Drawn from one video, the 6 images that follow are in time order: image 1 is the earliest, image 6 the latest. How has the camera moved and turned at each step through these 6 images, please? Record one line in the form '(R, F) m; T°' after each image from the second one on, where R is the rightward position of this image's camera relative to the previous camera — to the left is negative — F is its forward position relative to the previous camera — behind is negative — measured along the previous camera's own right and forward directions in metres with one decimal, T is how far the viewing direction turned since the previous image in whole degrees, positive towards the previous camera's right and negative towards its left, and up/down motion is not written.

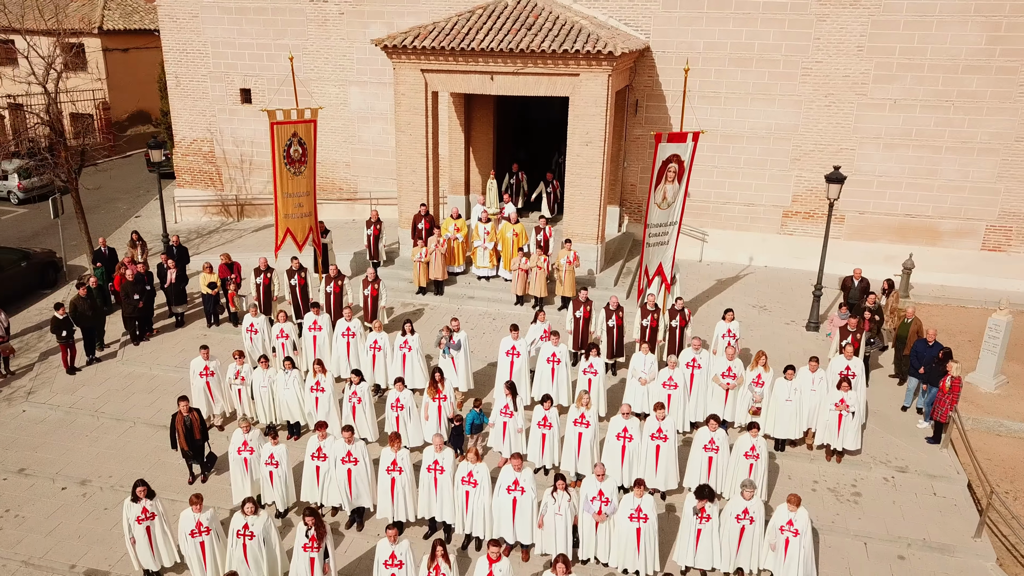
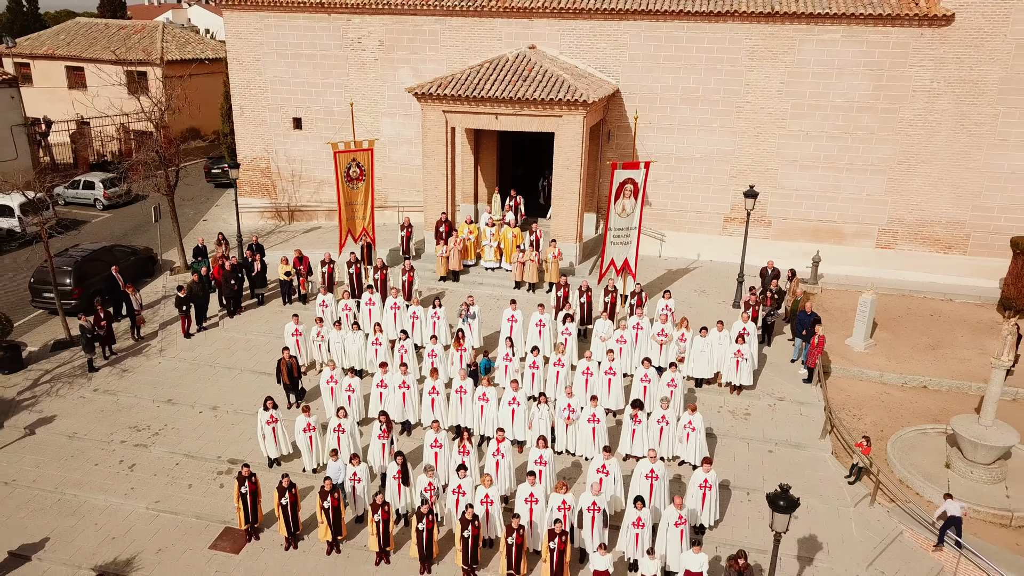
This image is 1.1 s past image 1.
(0.0, -4.2) m; 0°
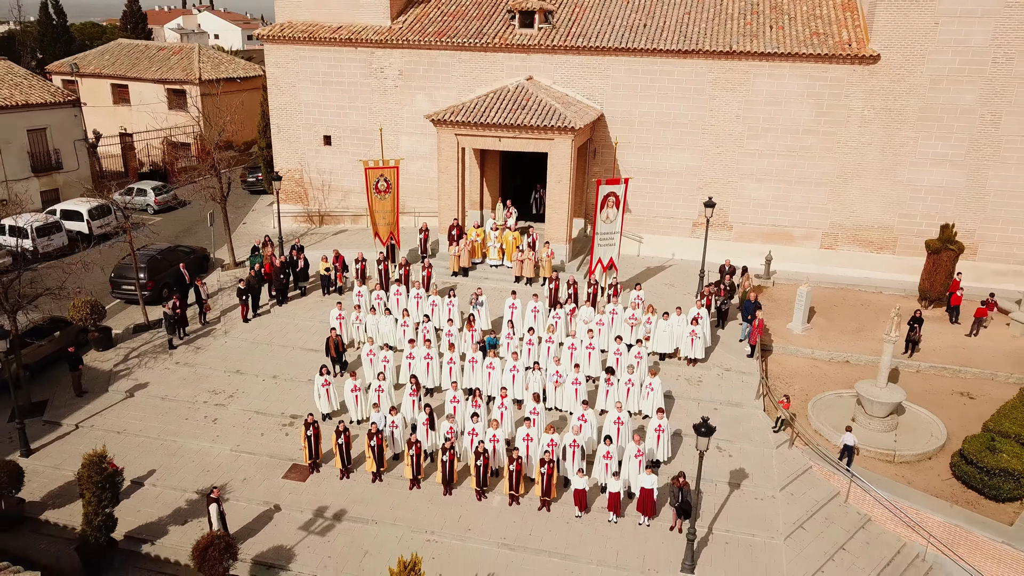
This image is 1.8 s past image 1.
(0.0, -3.5) m; 0°
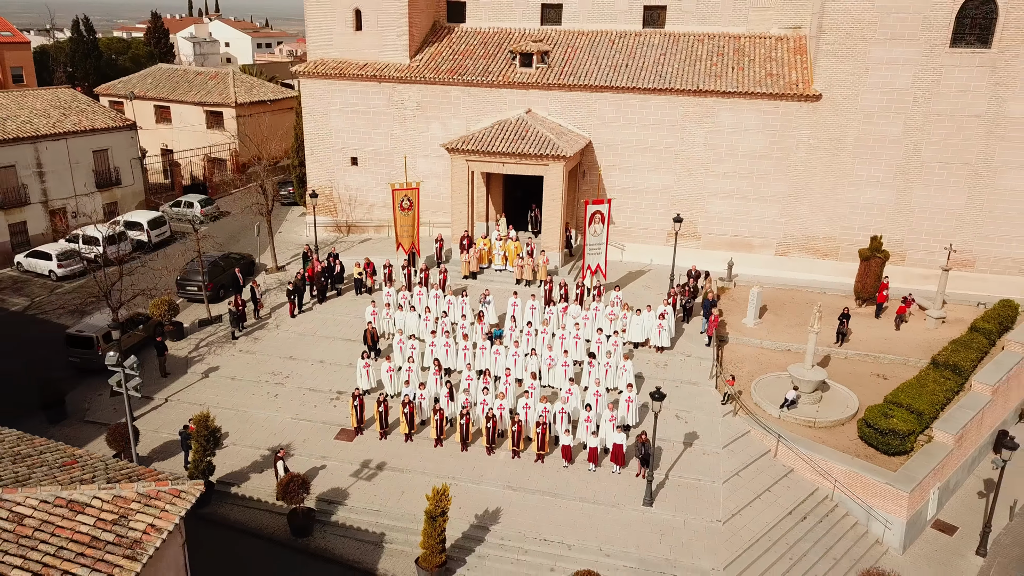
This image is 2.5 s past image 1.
(-0.1, -4.0) m; 0°
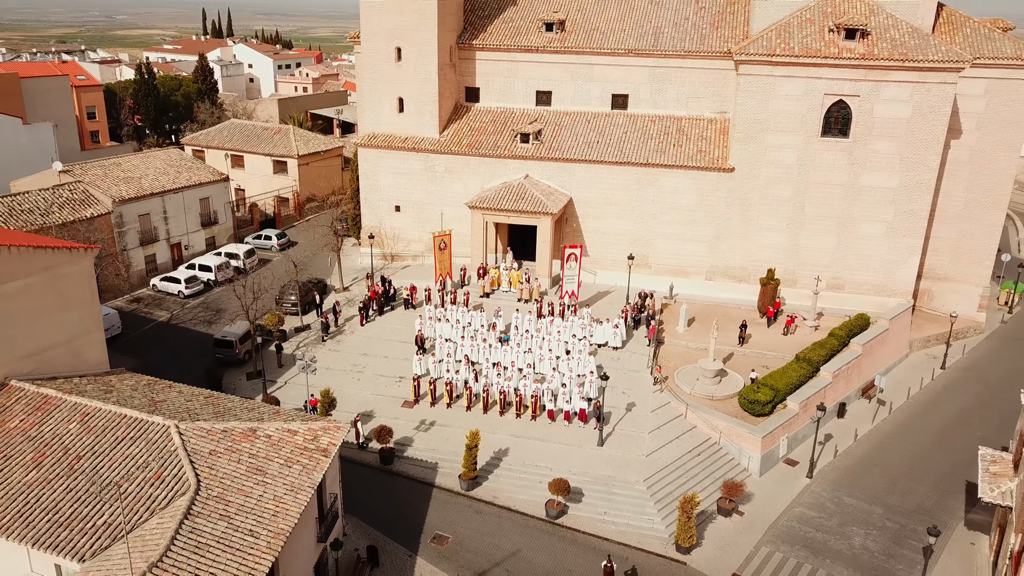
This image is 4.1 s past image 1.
(-0.2, -10.1) m; 0°
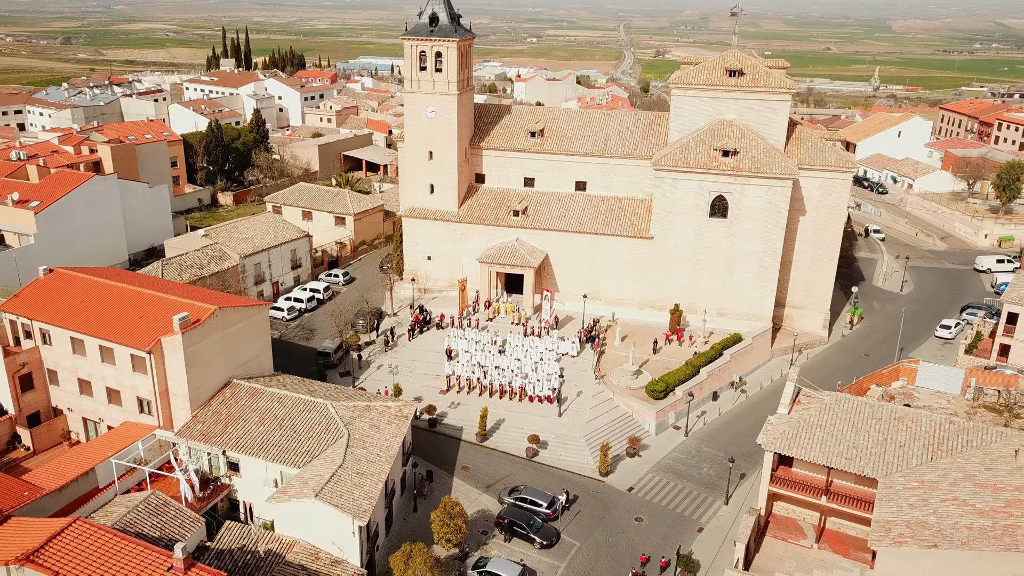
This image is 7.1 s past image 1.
(+0.1, -17.7) m; 0°
